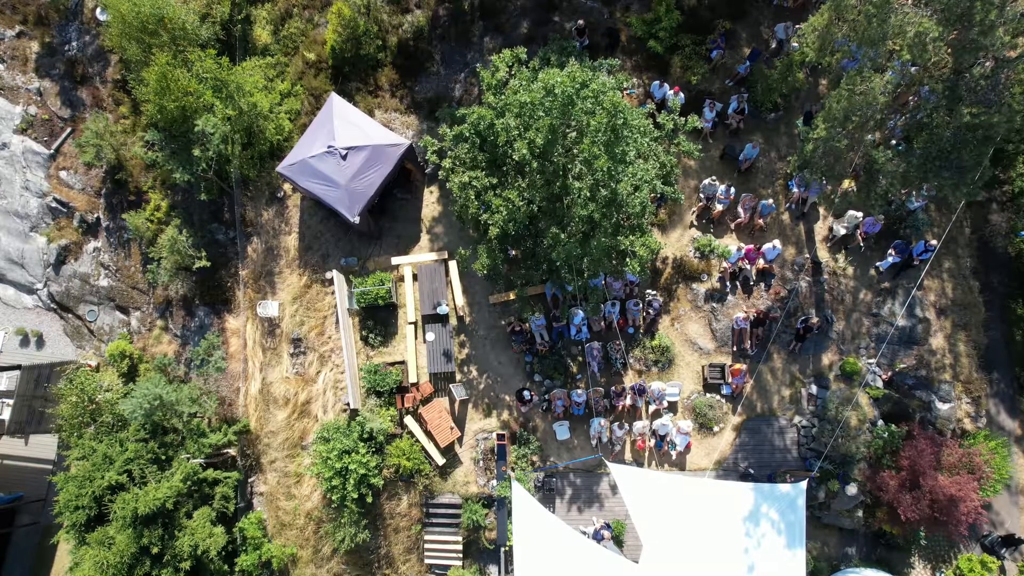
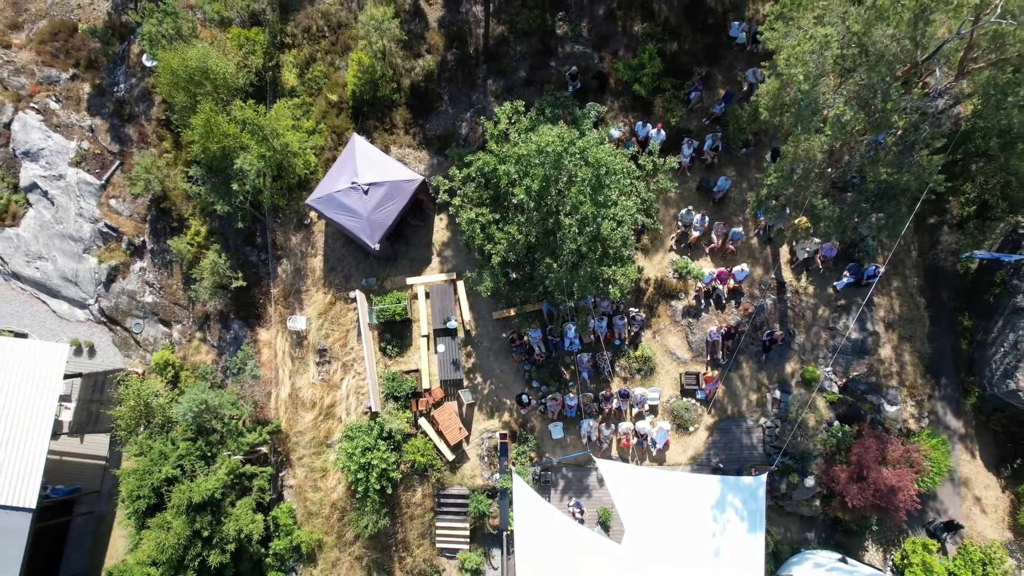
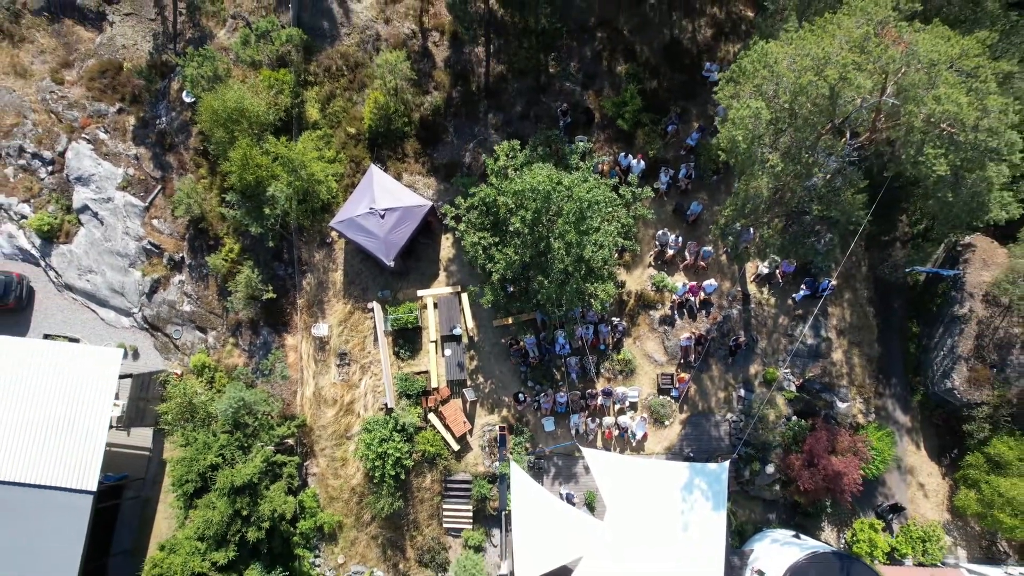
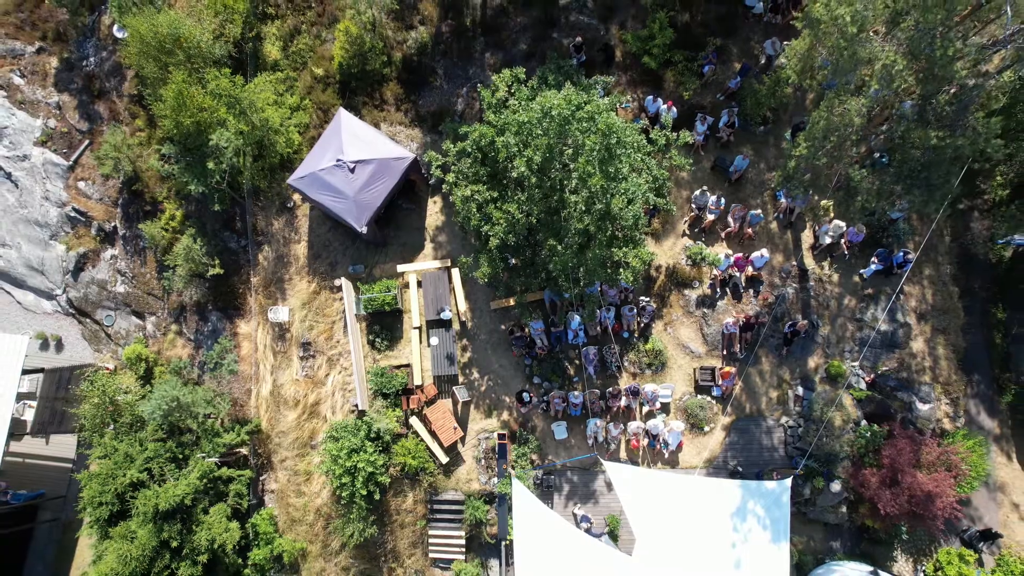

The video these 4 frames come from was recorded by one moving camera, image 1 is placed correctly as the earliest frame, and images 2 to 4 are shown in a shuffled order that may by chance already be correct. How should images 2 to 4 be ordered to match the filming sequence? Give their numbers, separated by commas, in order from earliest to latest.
4, 2, 3
